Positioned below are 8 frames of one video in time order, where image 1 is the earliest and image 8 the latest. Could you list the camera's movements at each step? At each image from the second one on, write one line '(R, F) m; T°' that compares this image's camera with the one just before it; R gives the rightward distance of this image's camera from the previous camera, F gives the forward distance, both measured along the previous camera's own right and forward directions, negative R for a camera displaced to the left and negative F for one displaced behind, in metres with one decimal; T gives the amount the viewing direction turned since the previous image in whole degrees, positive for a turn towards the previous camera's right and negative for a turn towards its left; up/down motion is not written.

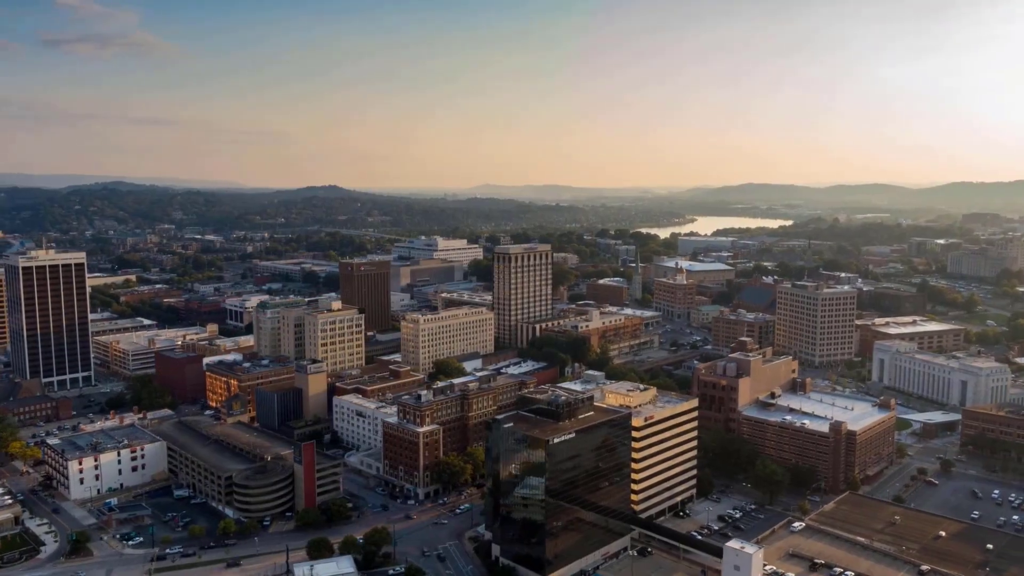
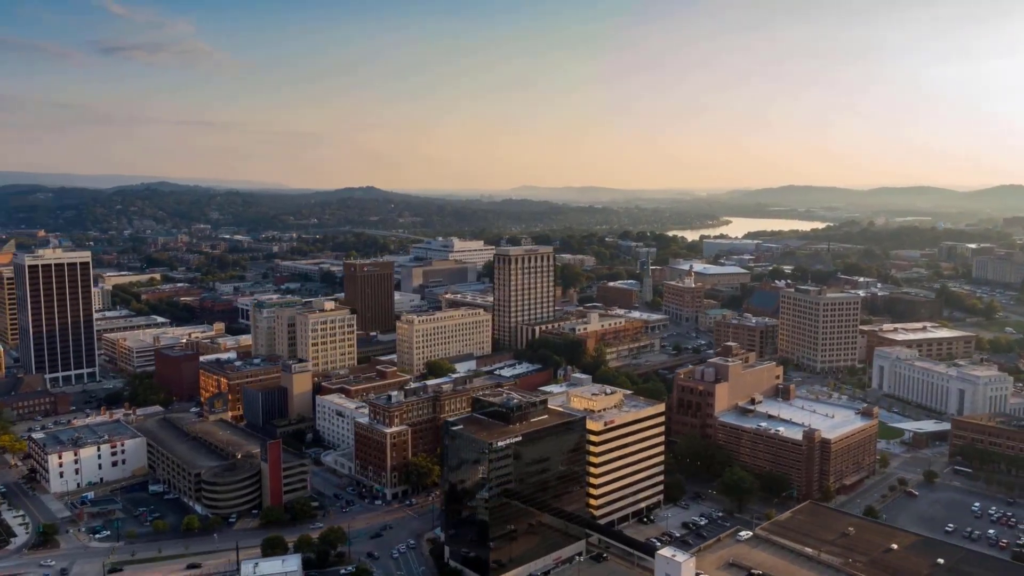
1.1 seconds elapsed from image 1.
(+3.8, +0.2) m; -3°
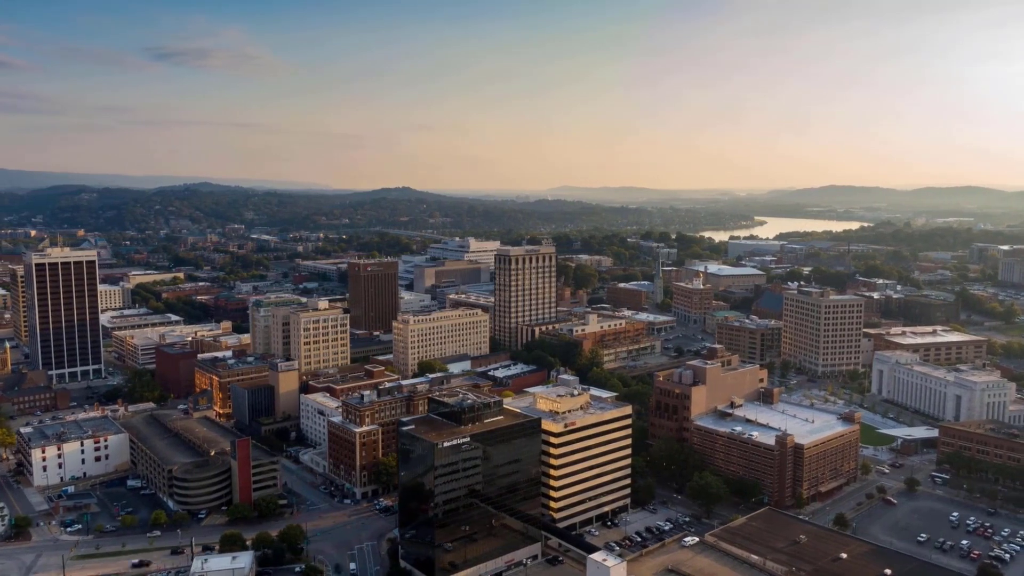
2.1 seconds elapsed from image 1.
(+3.7, +0.2) m; -3°
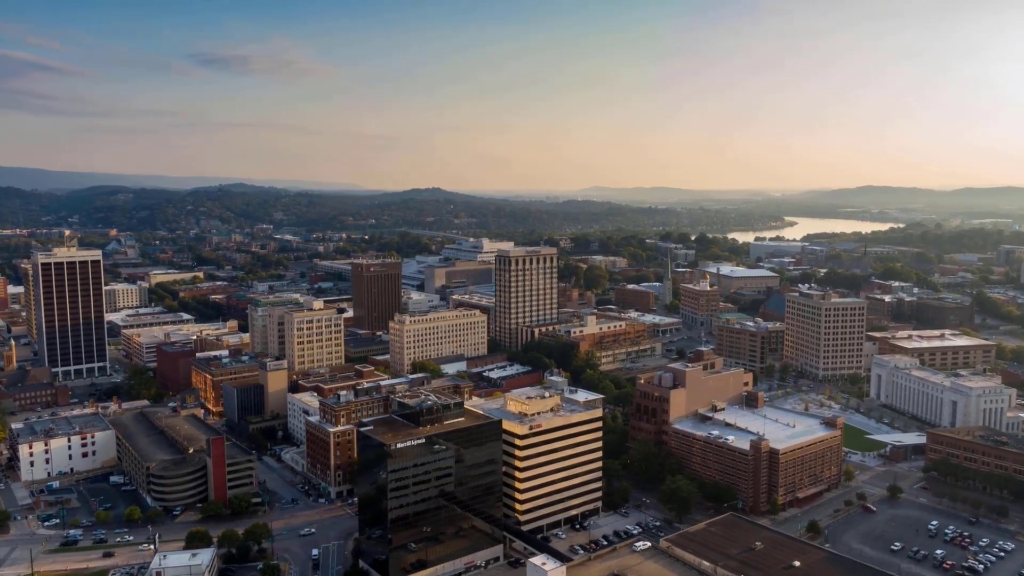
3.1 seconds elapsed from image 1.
(+3.2, +0.2) m; -2°
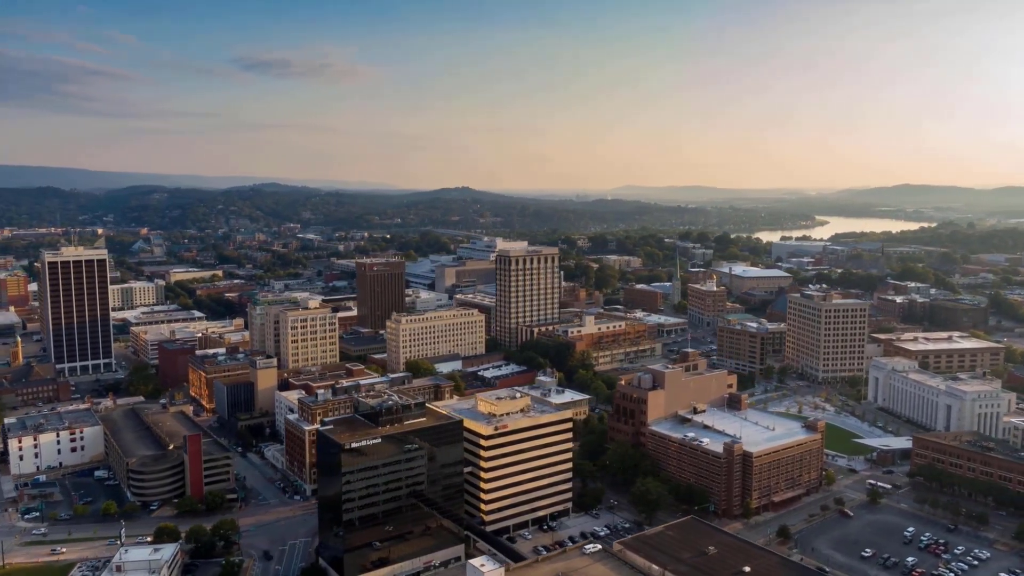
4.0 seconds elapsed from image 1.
(+3.2, +0.2) m; -2°
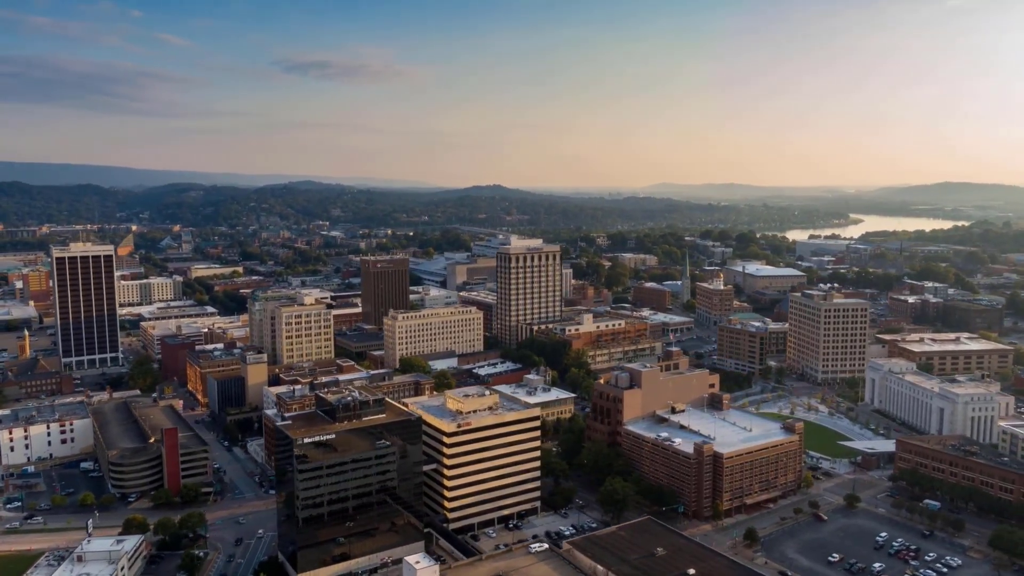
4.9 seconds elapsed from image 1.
(+3.3, +0.2) m; -2°
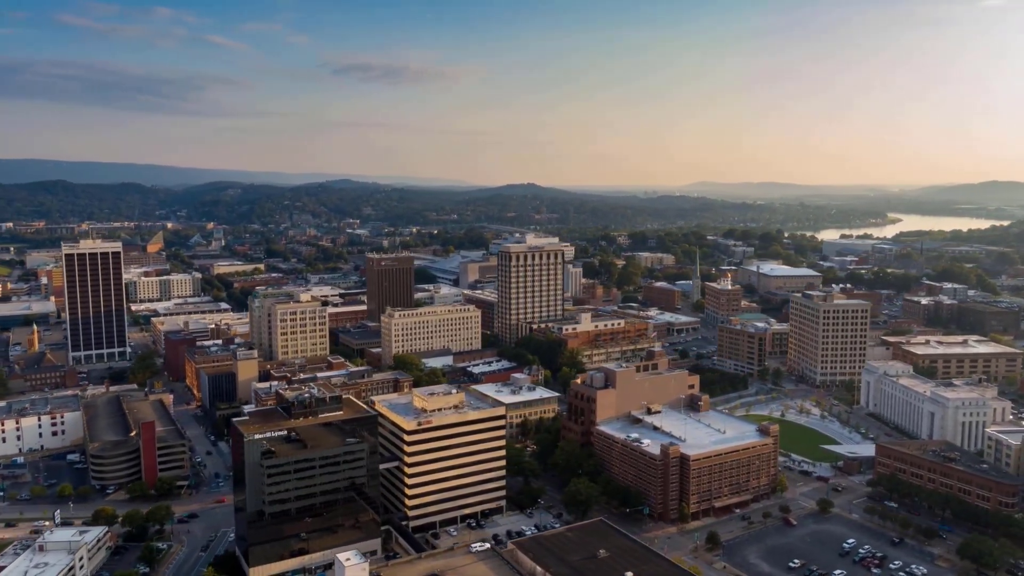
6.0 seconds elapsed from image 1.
(+3.6, +0.2) m; -3°
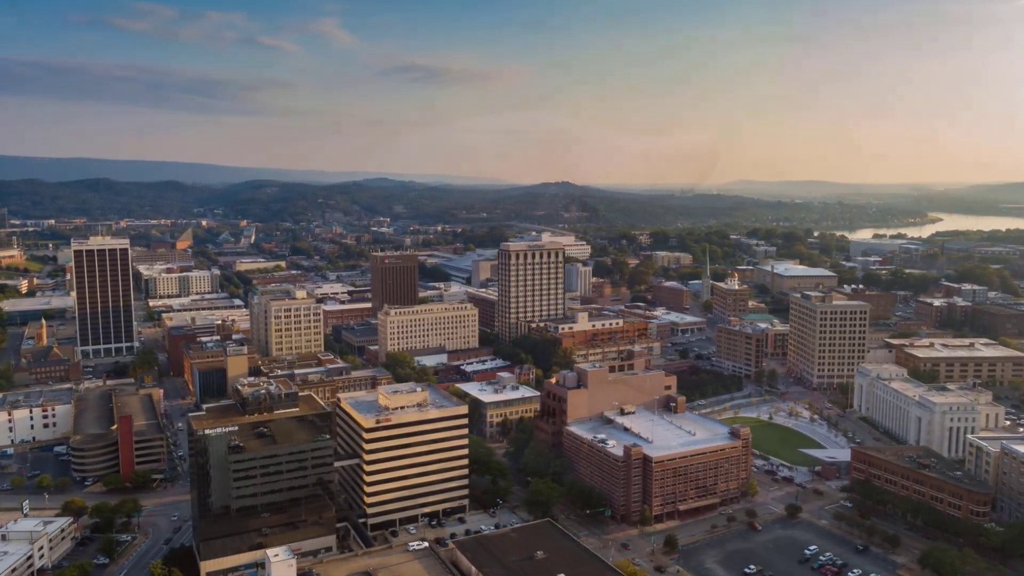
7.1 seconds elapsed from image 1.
(+3.7, +0.2) m; -3°
